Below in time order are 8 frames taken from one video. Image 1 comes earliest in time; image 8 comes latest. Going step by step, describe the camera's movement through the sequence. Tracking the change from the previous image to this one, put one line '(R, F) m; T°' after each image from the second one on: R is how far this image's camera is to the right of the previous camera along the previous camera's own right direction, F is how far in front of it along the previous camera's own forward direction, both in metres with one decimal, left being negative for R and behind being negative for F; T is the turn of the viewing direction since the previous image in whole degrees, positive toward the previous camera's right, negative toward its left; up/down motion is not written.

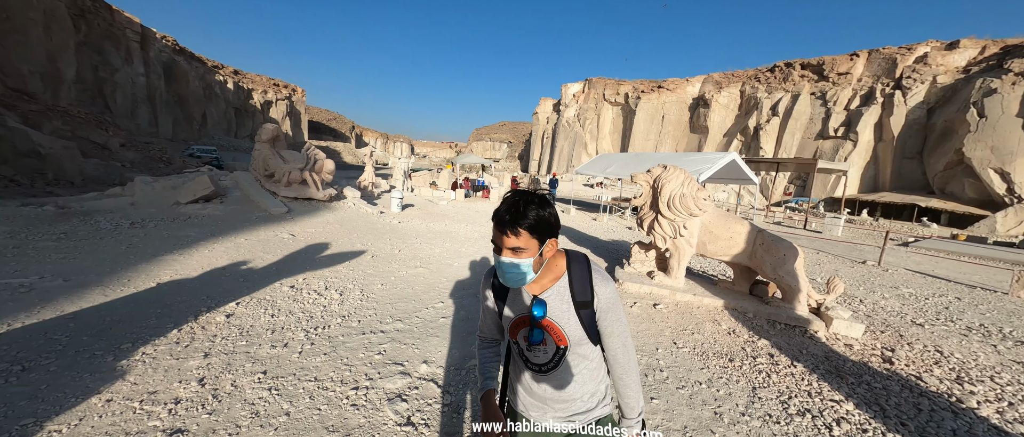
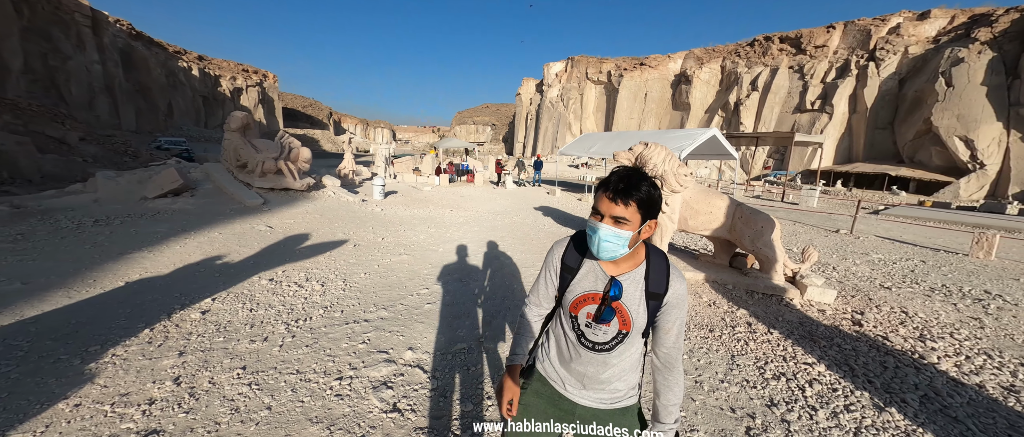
(+0.1, 0.0) m; +2°
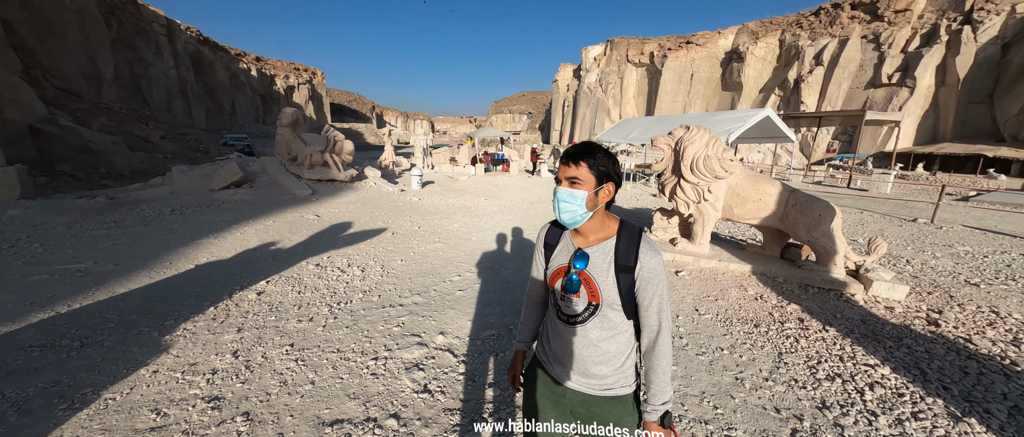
(0.0, 0.0) m; -6°
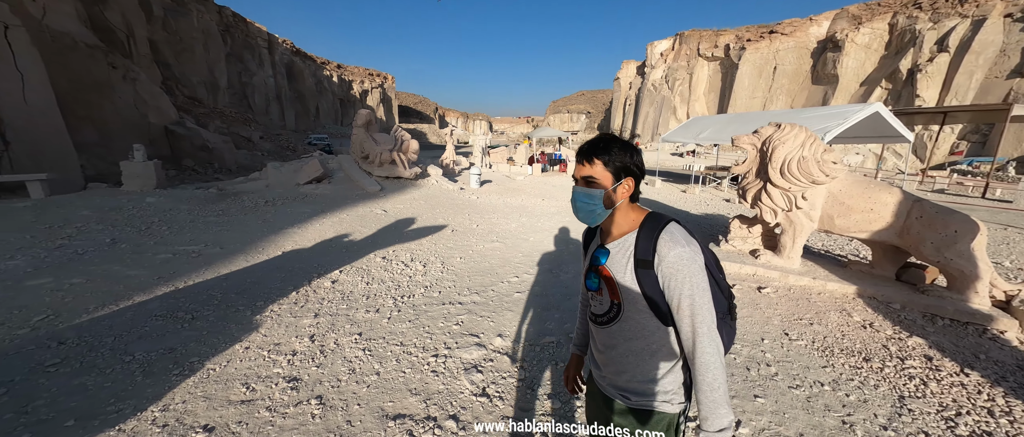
(-0.1, +0.1) m; -9°
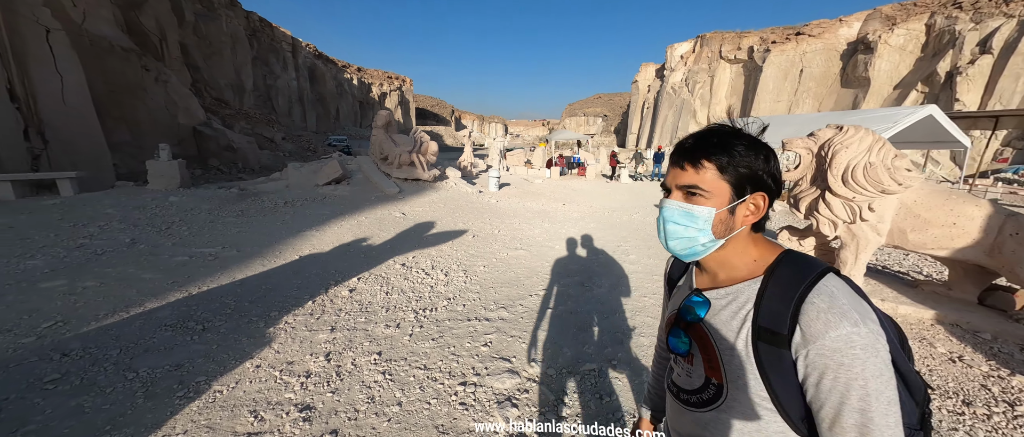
(-0.2, +0.2) m; -2°
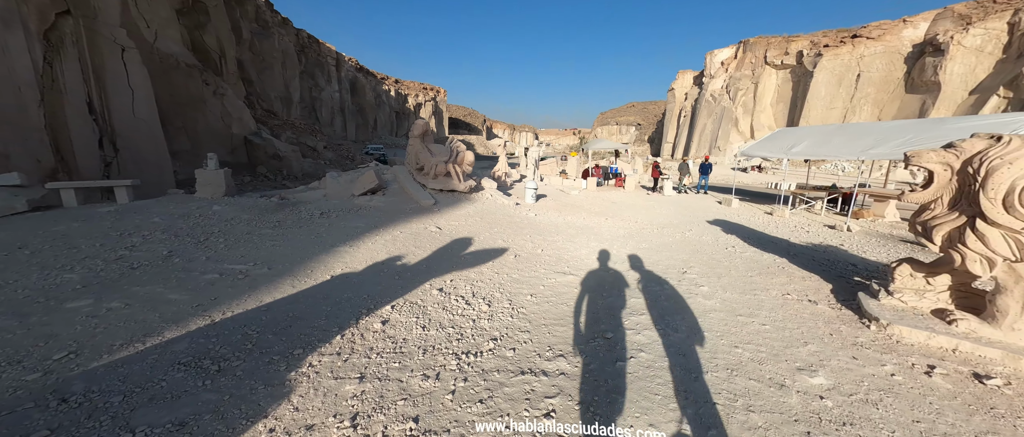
(-0.2, +0.4) m; -5°
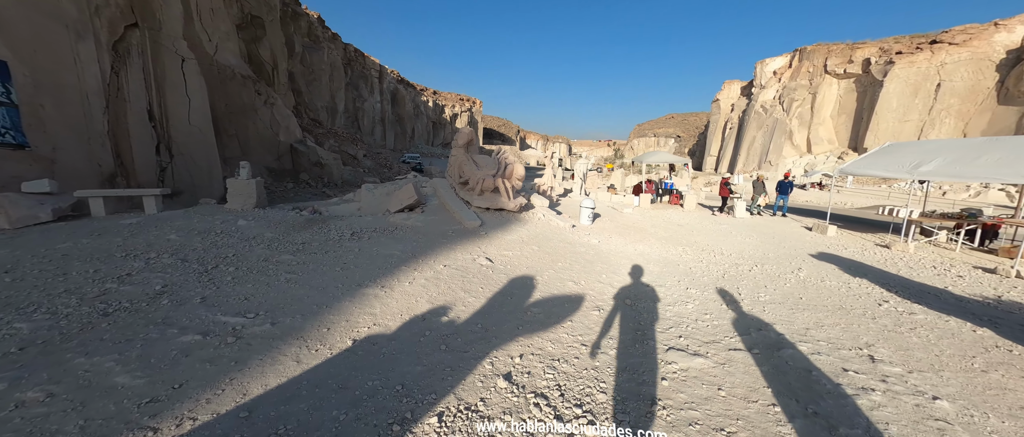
(-0.5, +0.9) m; -5°
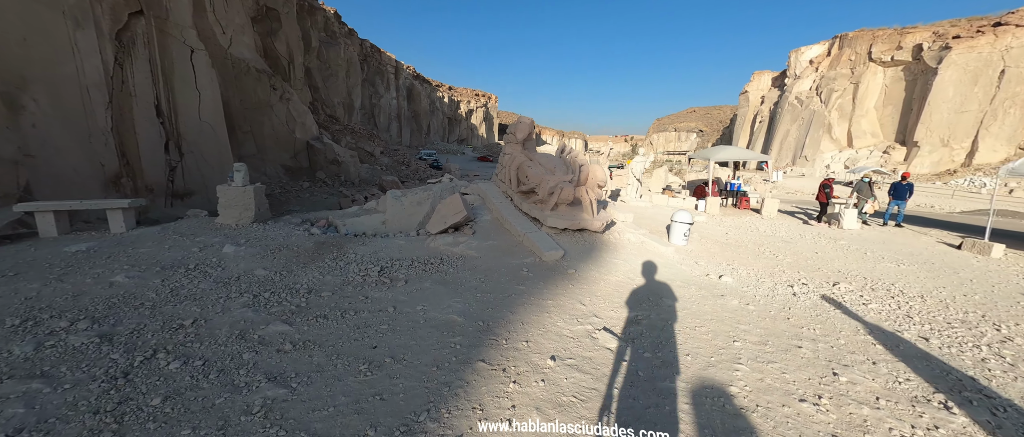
(-0.9, +1.5) m; -2°
